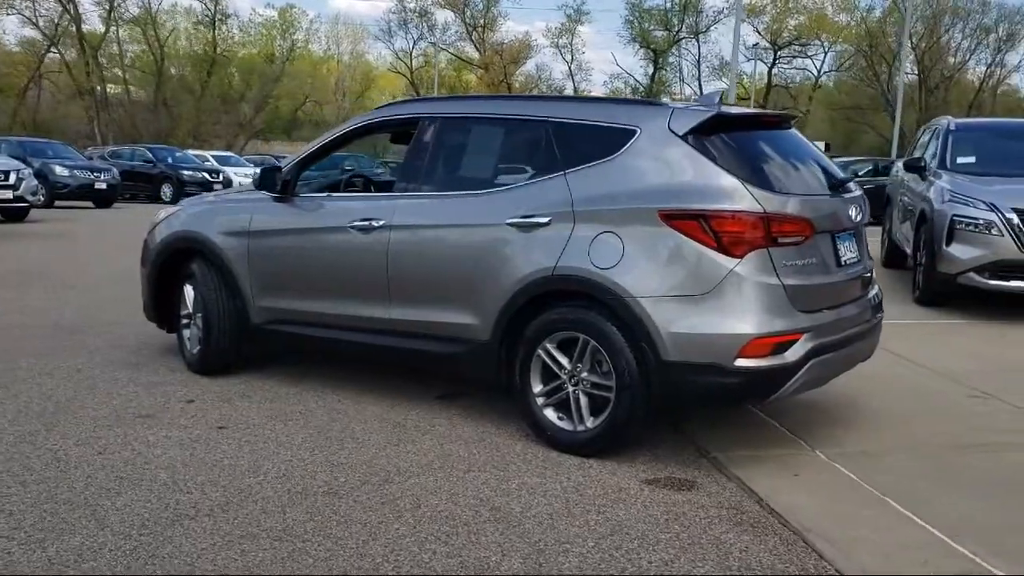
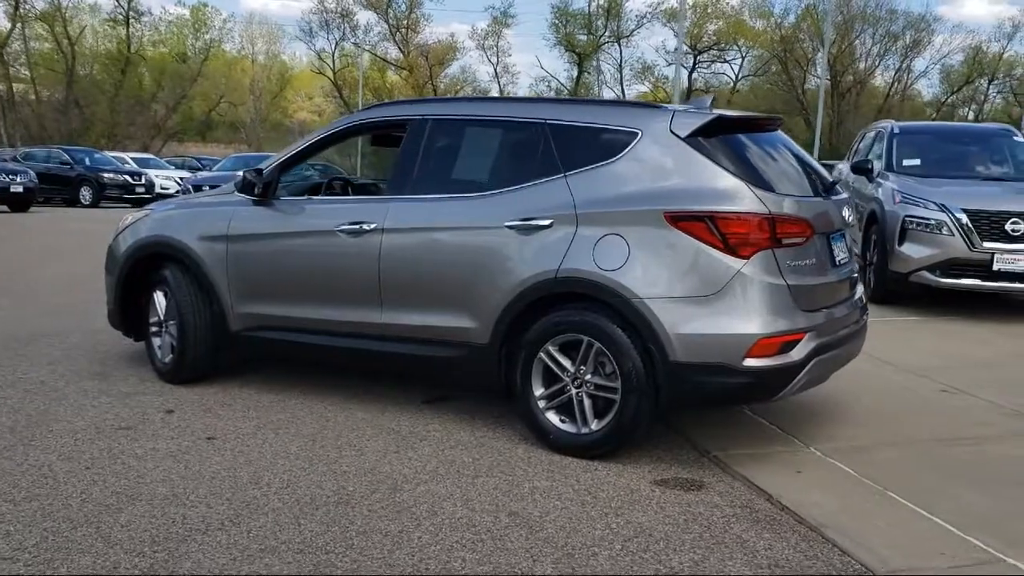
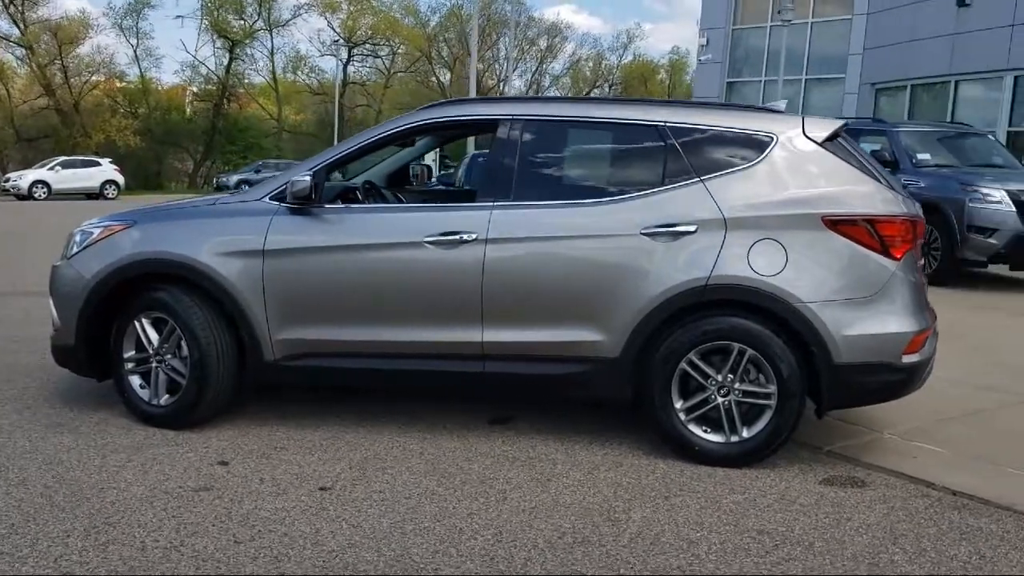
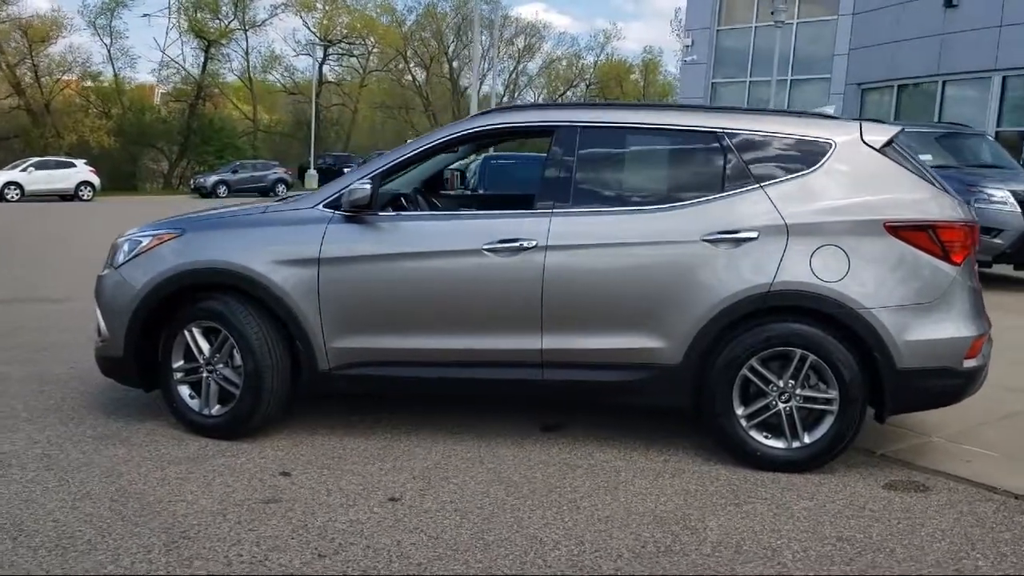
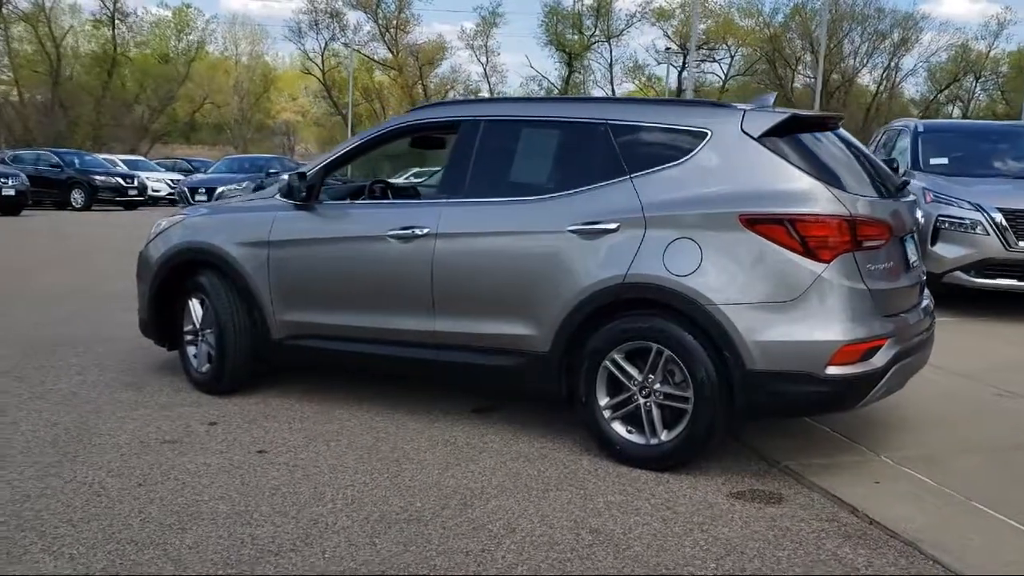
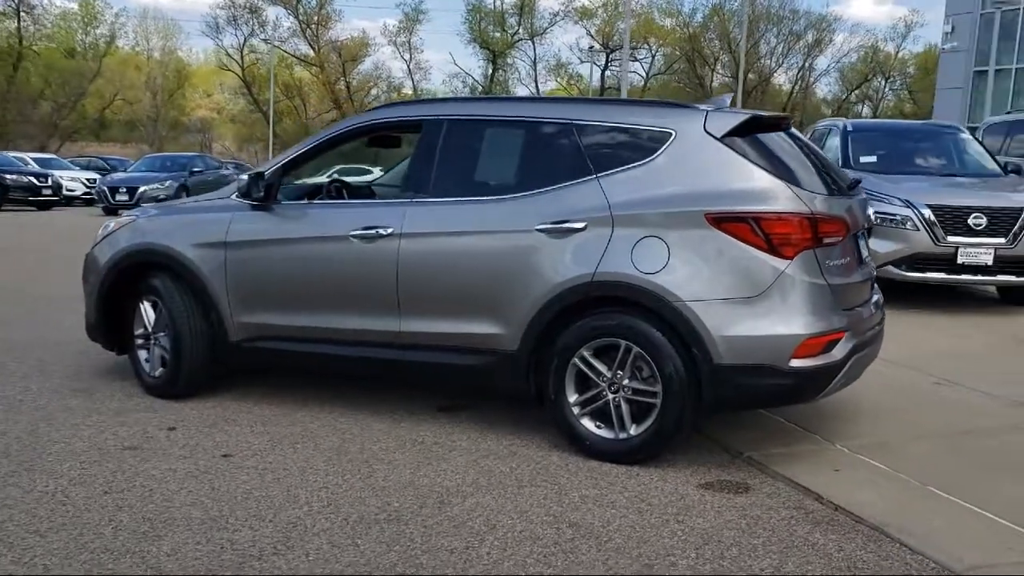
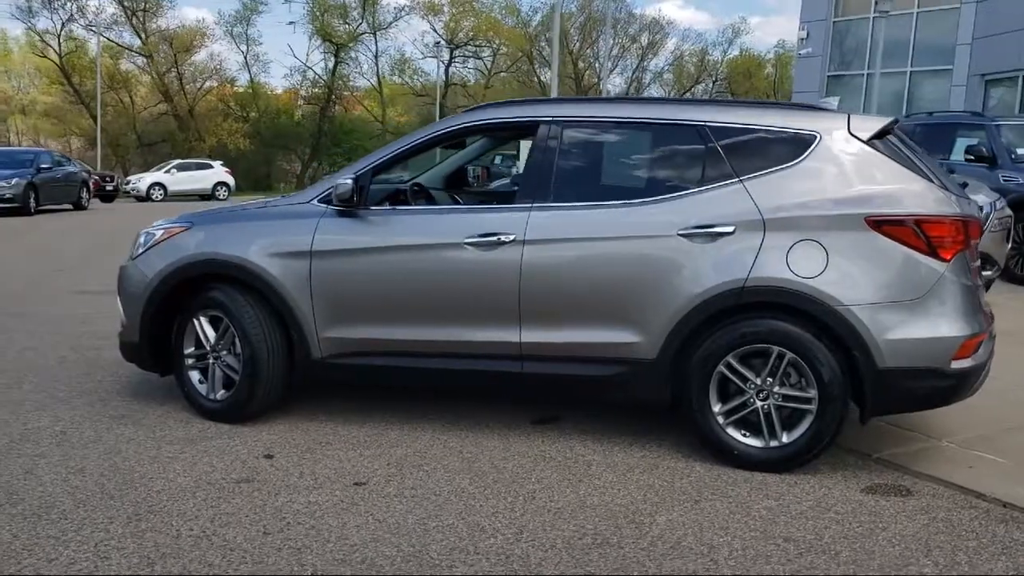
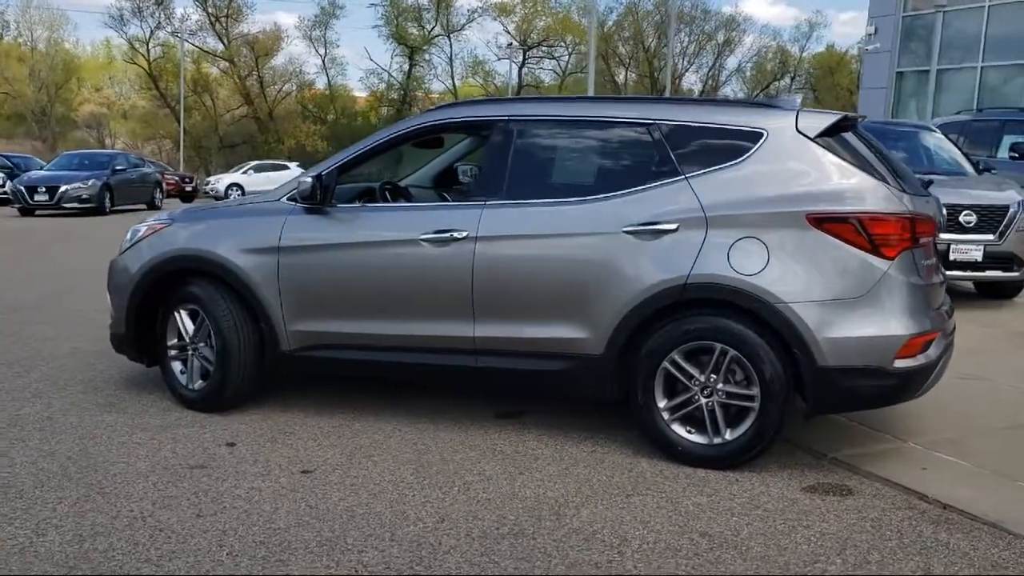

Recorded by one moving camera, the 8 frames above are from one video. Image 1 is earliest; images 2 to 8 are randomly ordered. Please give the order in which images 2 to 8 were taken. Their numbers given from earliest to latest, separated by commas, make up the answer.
2, 5, 6, 8, 7, 3, 4
